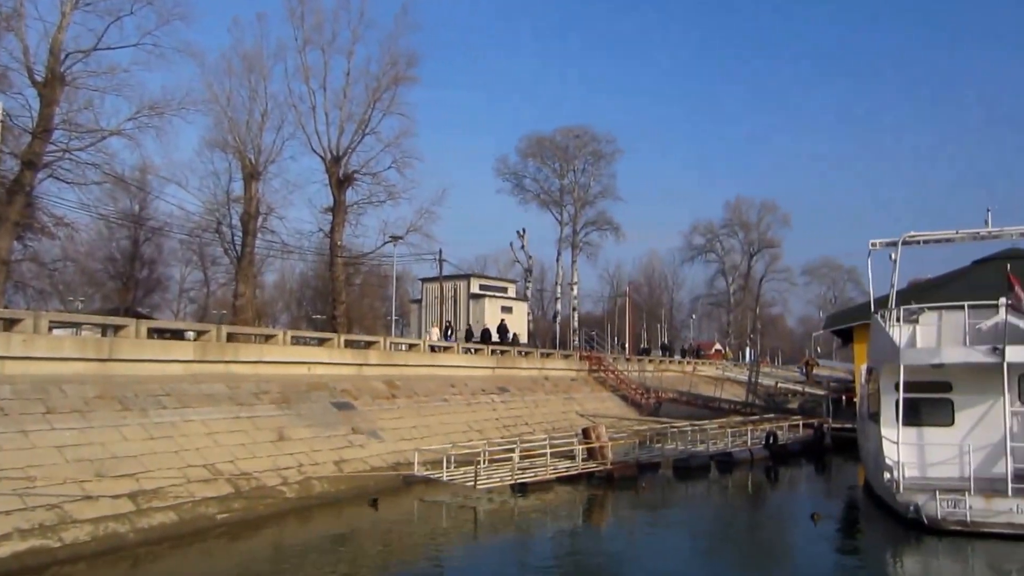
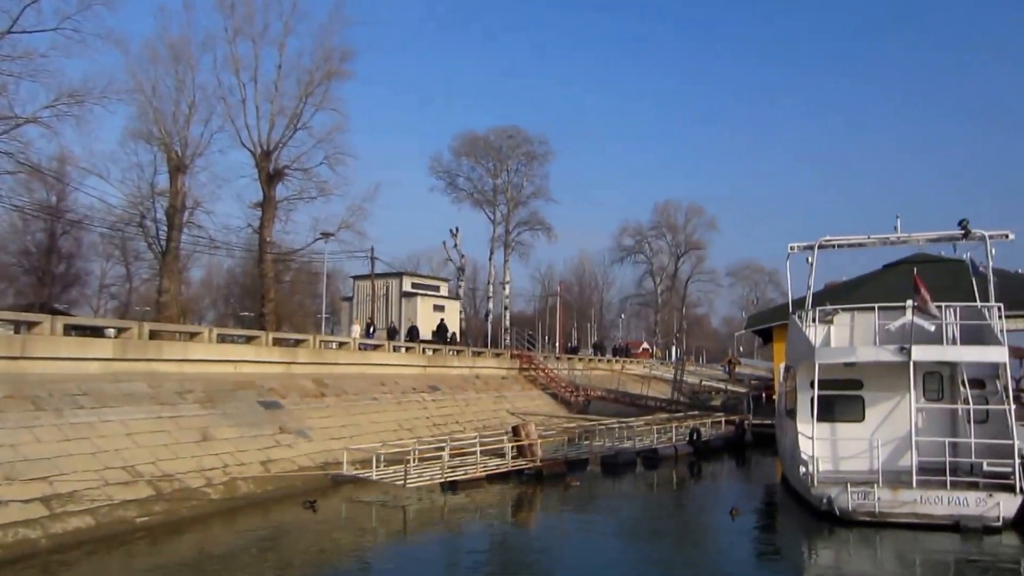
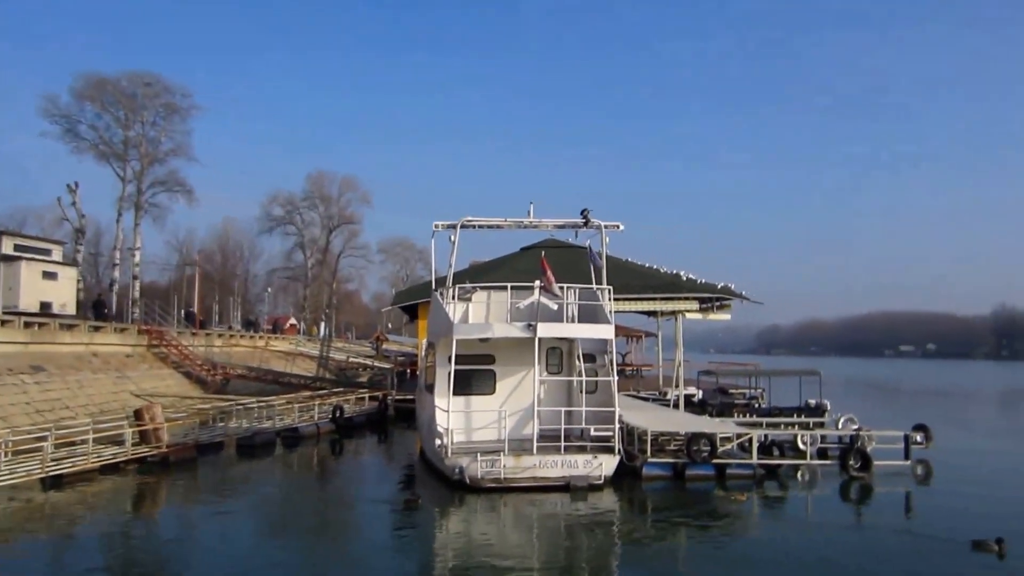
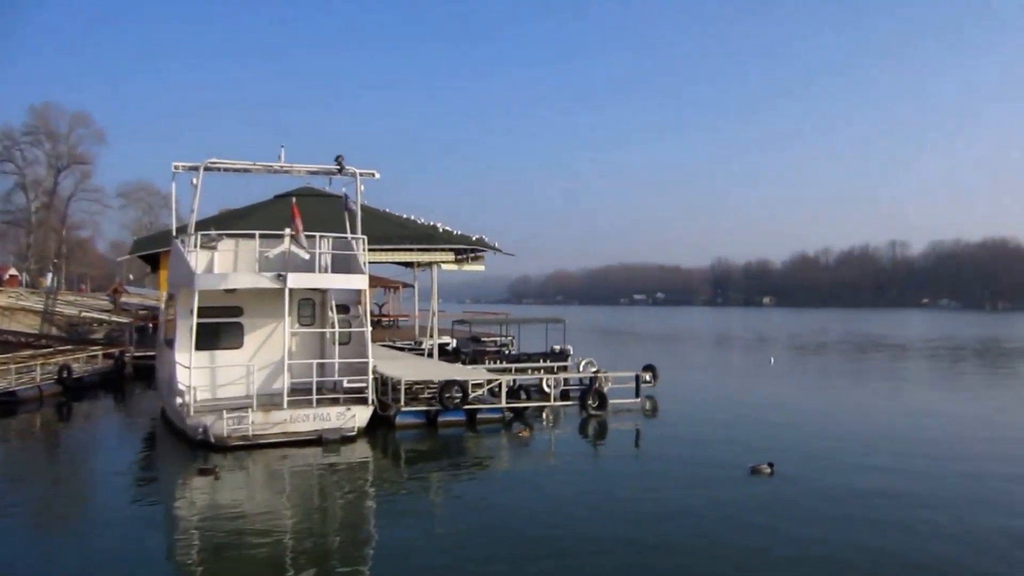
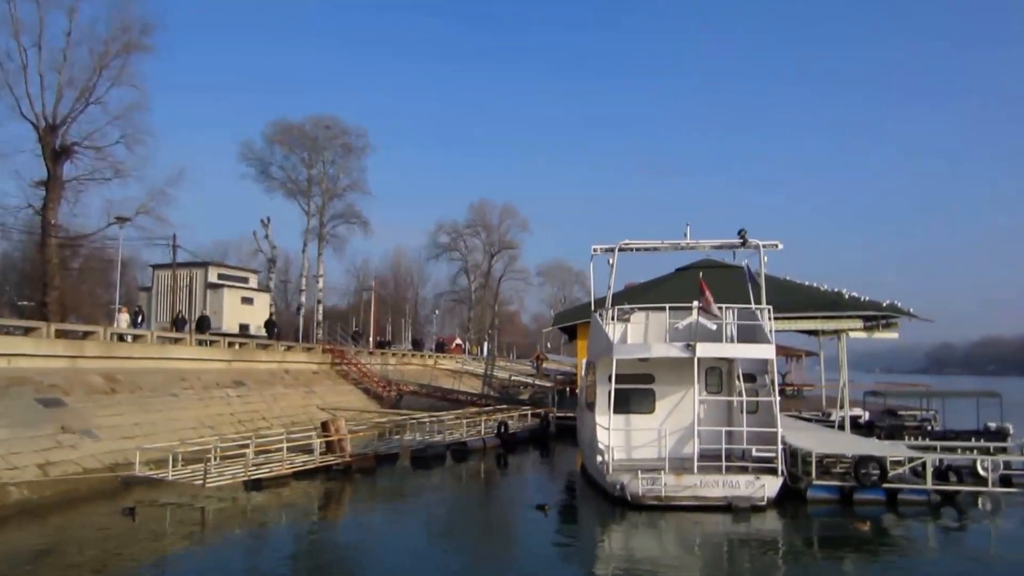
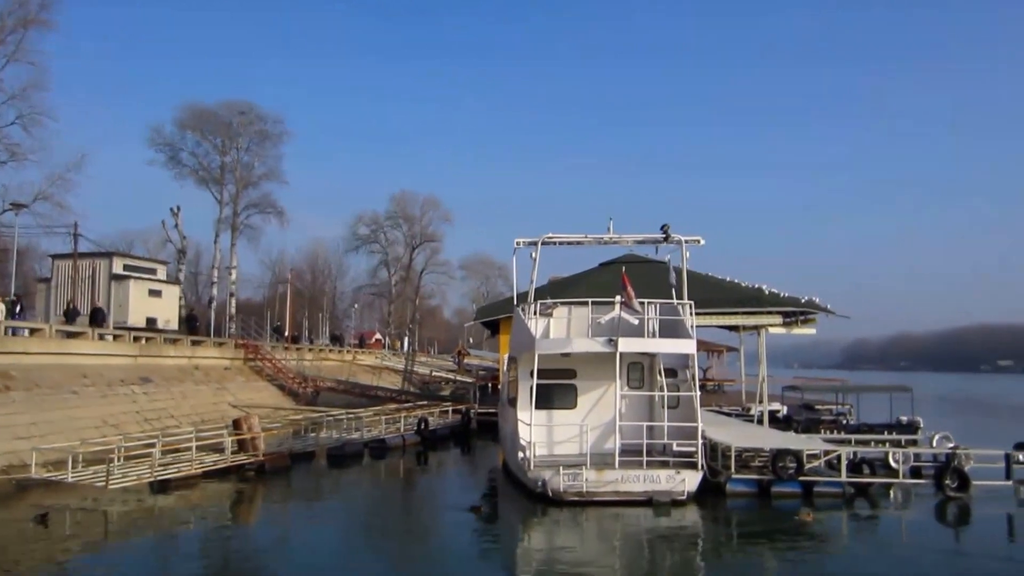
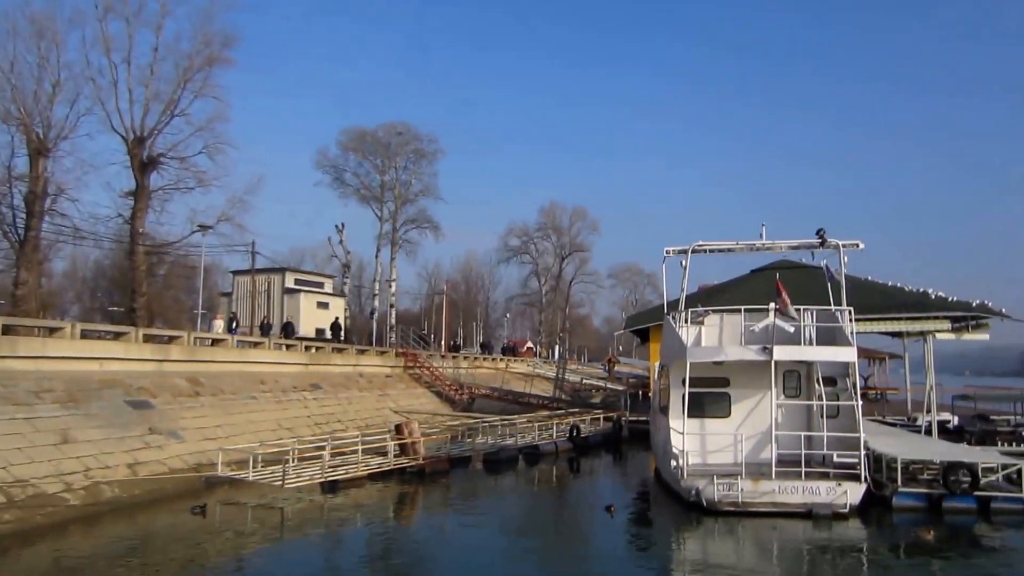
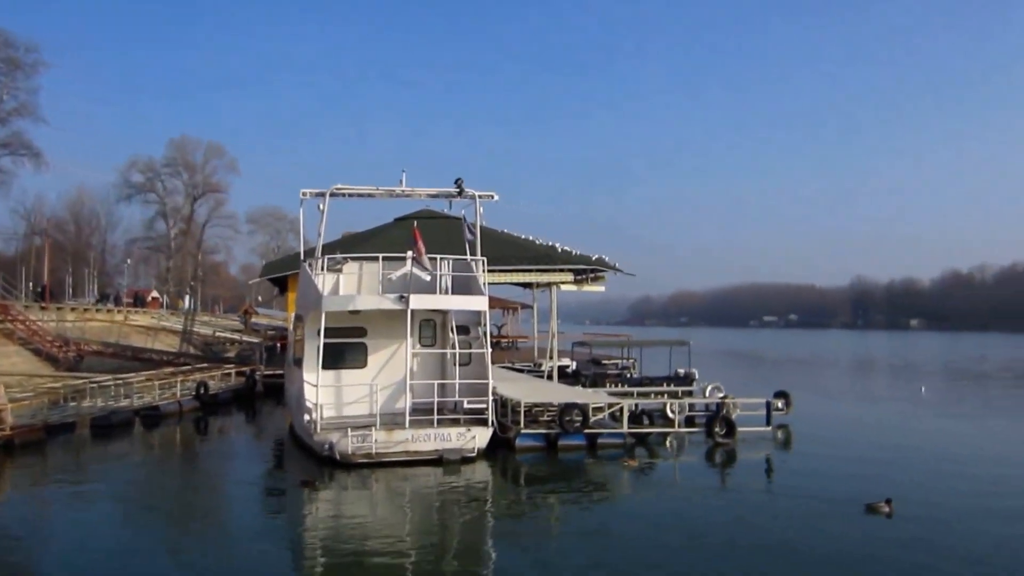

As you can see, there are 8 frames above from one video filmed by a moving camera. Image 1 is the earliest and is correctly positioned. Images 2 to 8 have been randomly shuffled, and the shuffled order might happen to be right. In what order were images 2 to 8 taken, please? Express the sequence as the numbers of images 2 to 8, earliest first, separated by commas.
2, 7, 5, 6, 3, 8, 4
